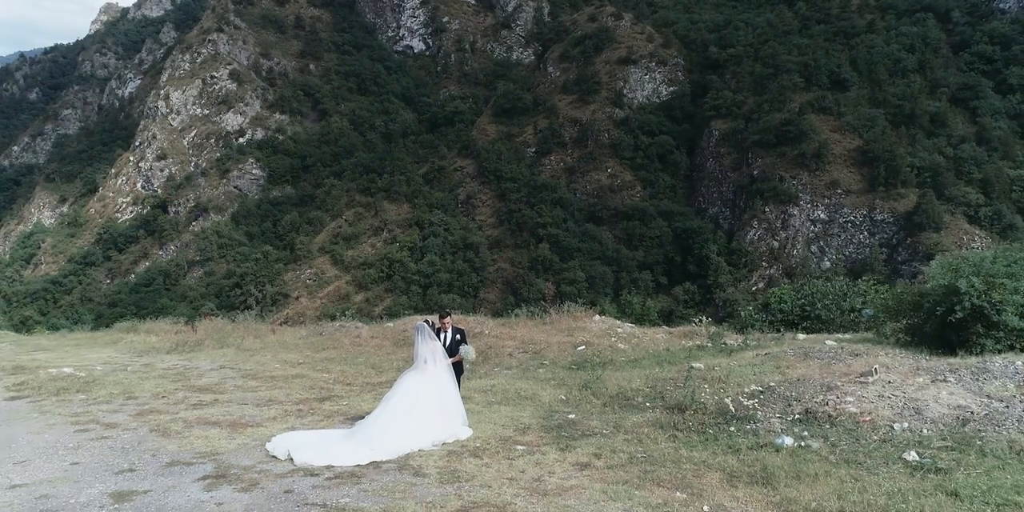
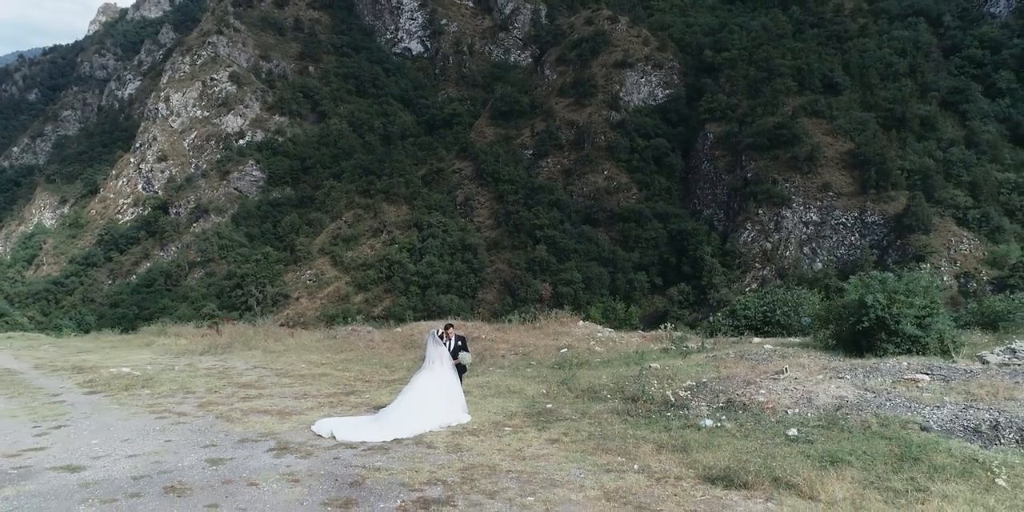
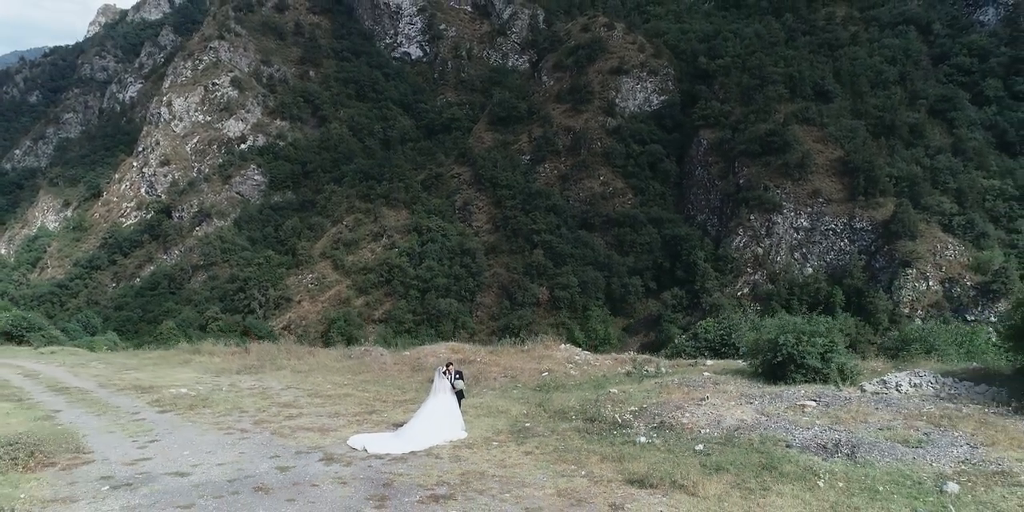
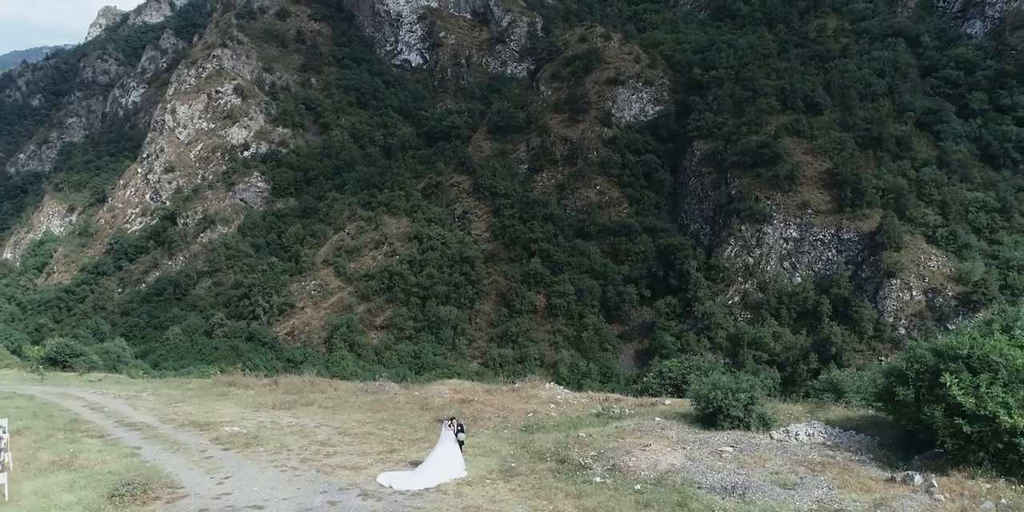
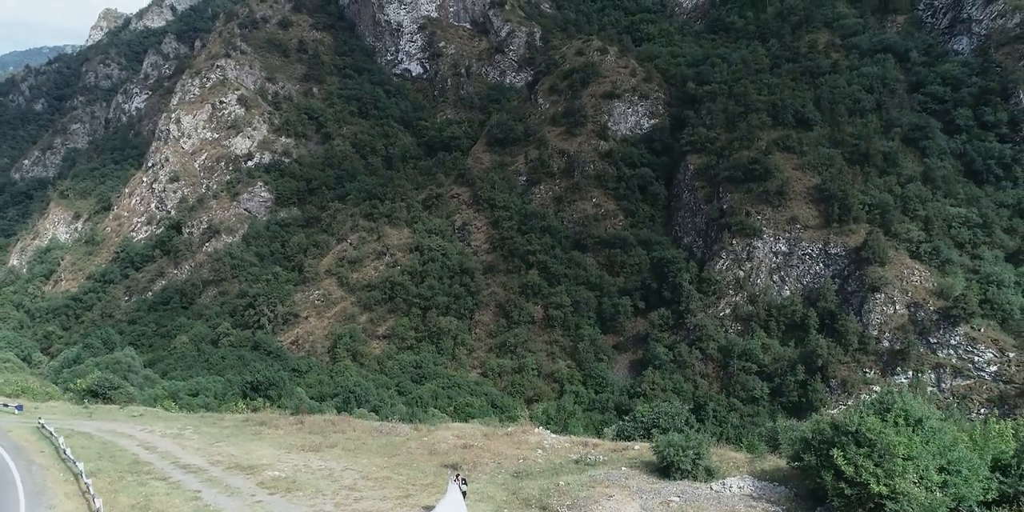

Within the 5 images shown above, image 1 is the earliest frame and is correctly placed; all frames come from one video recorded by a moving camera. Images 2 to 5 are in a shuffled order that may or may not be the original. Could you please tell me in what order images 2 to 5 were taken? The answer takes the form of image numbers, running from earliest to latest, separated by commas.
2, 3, 4, 5
